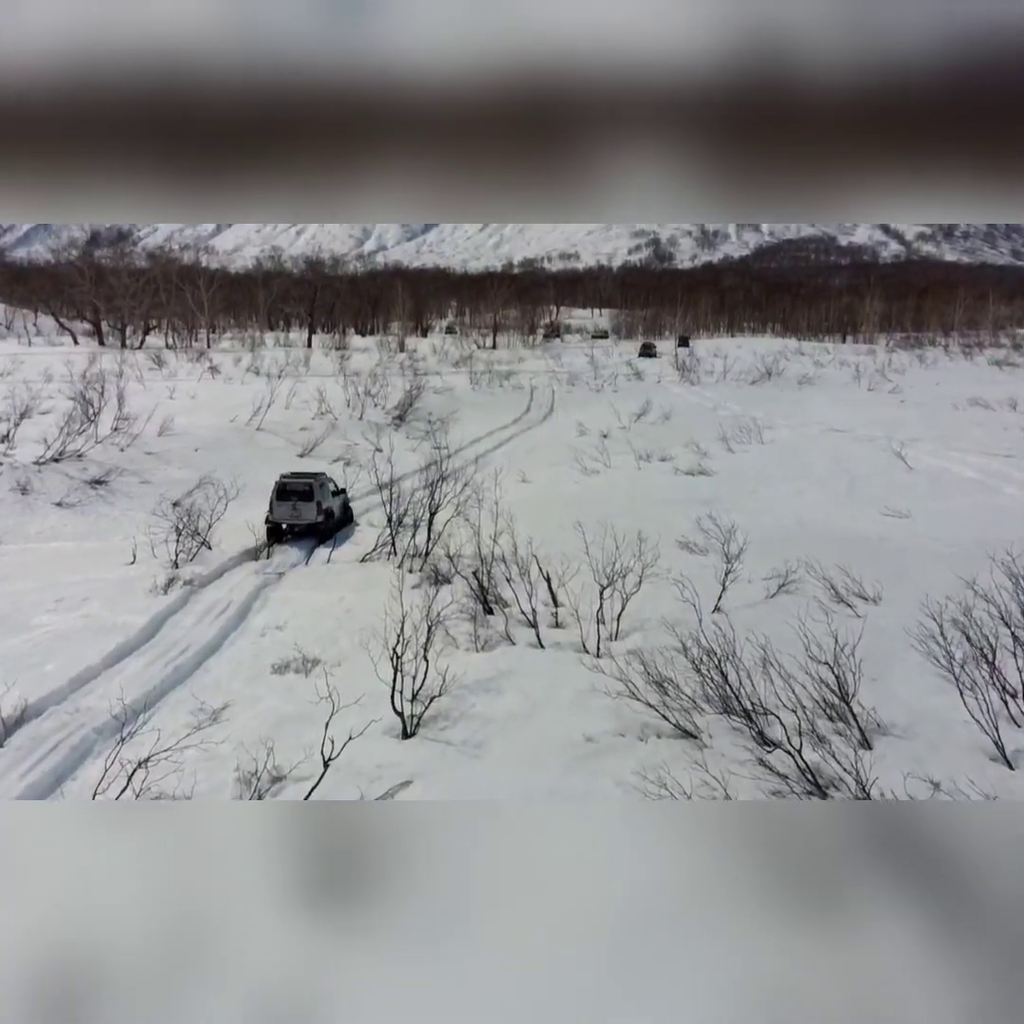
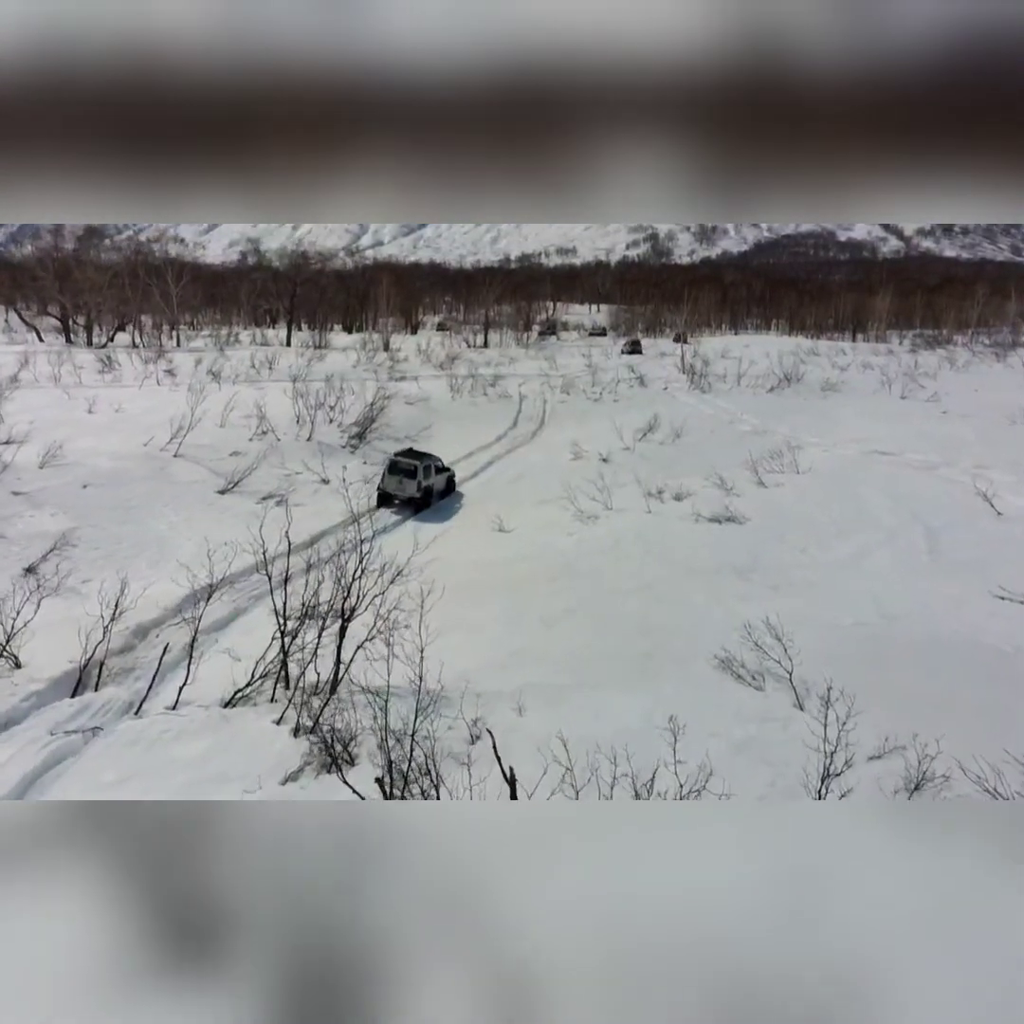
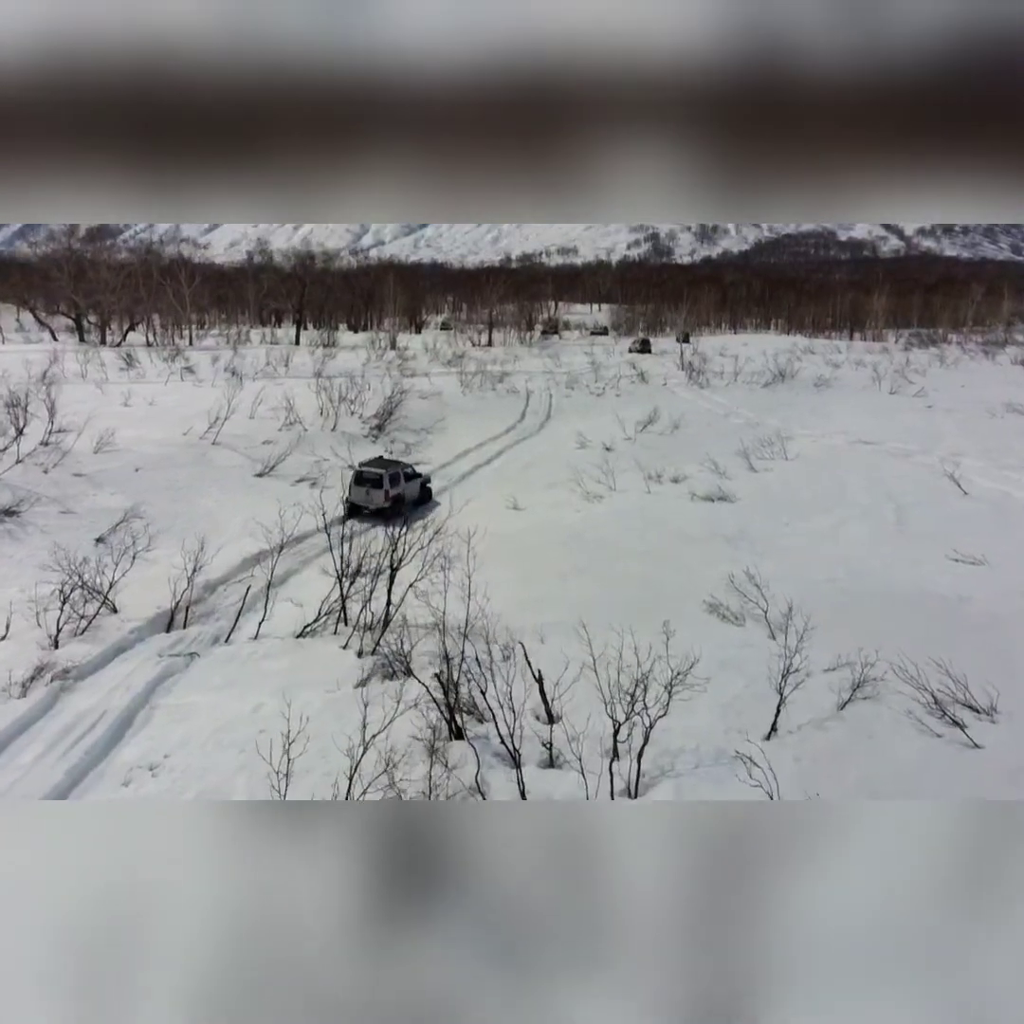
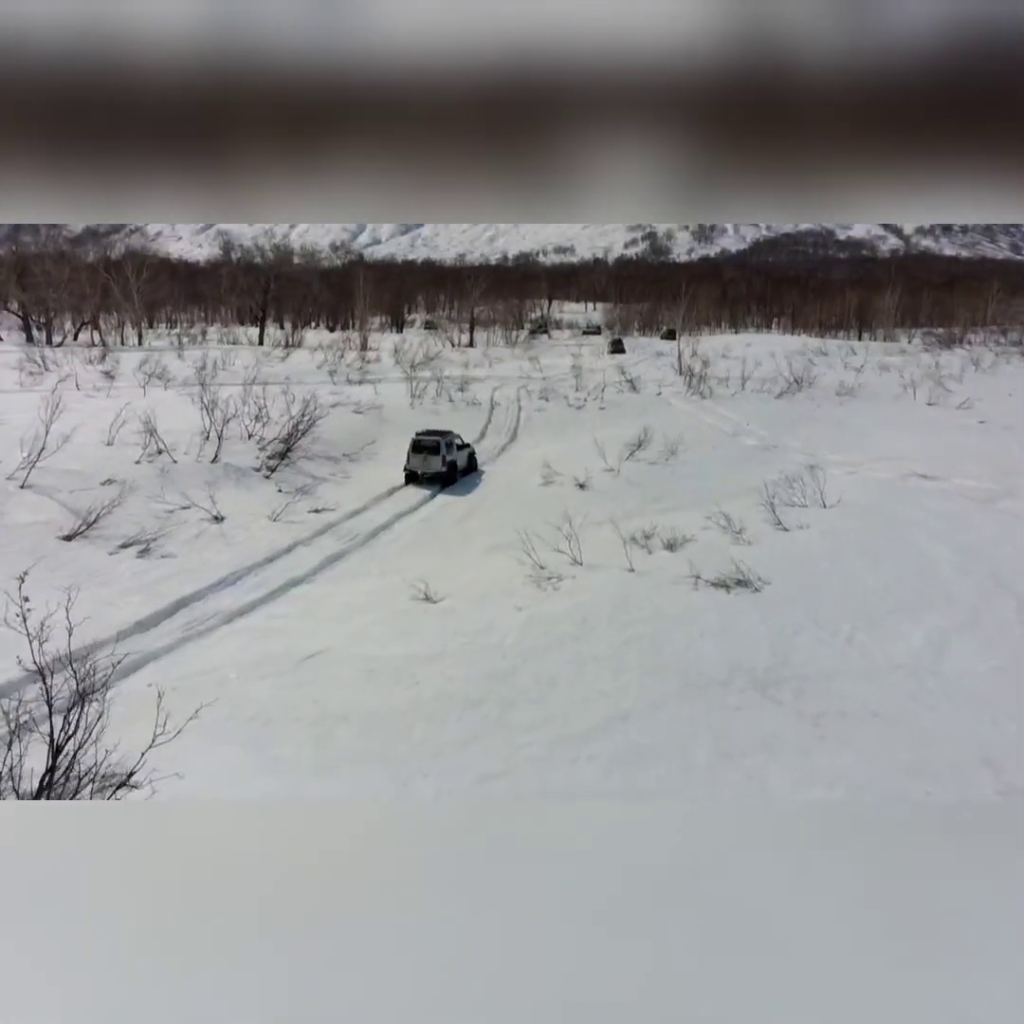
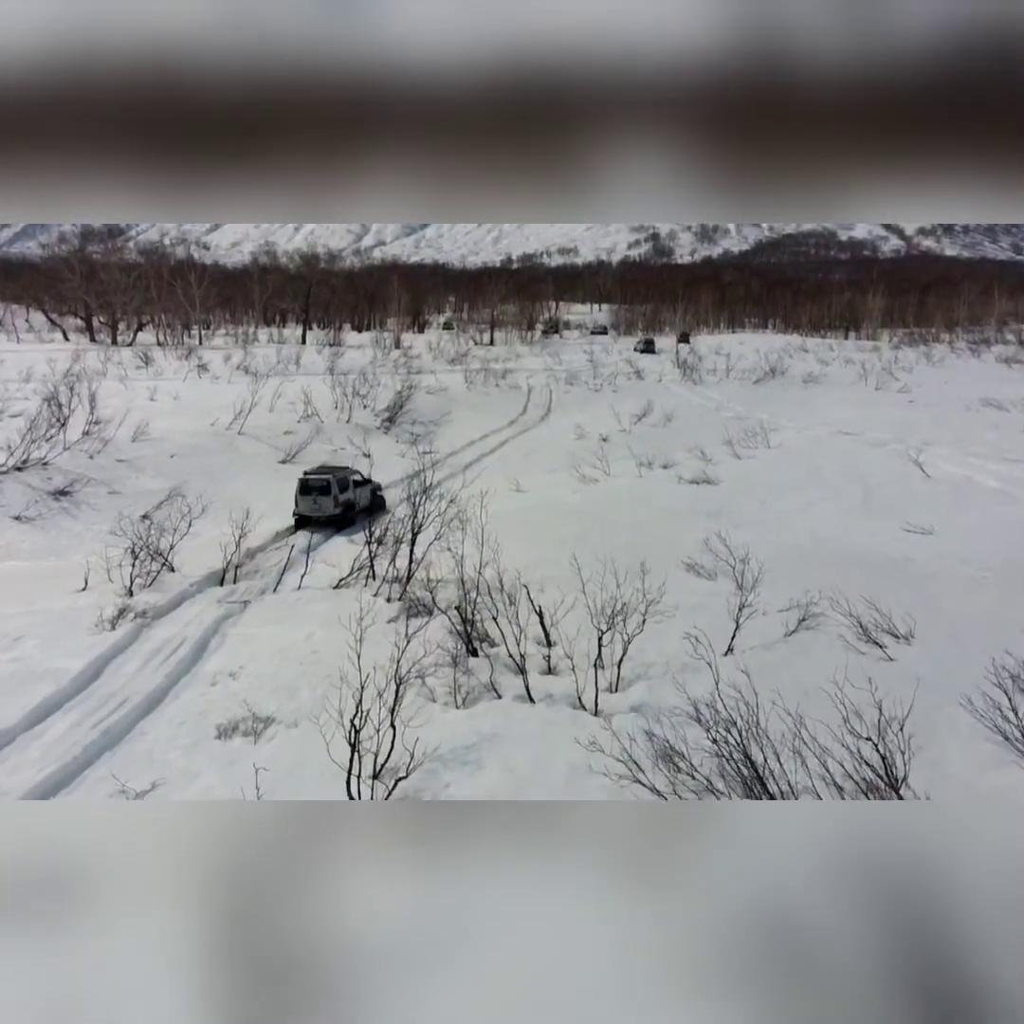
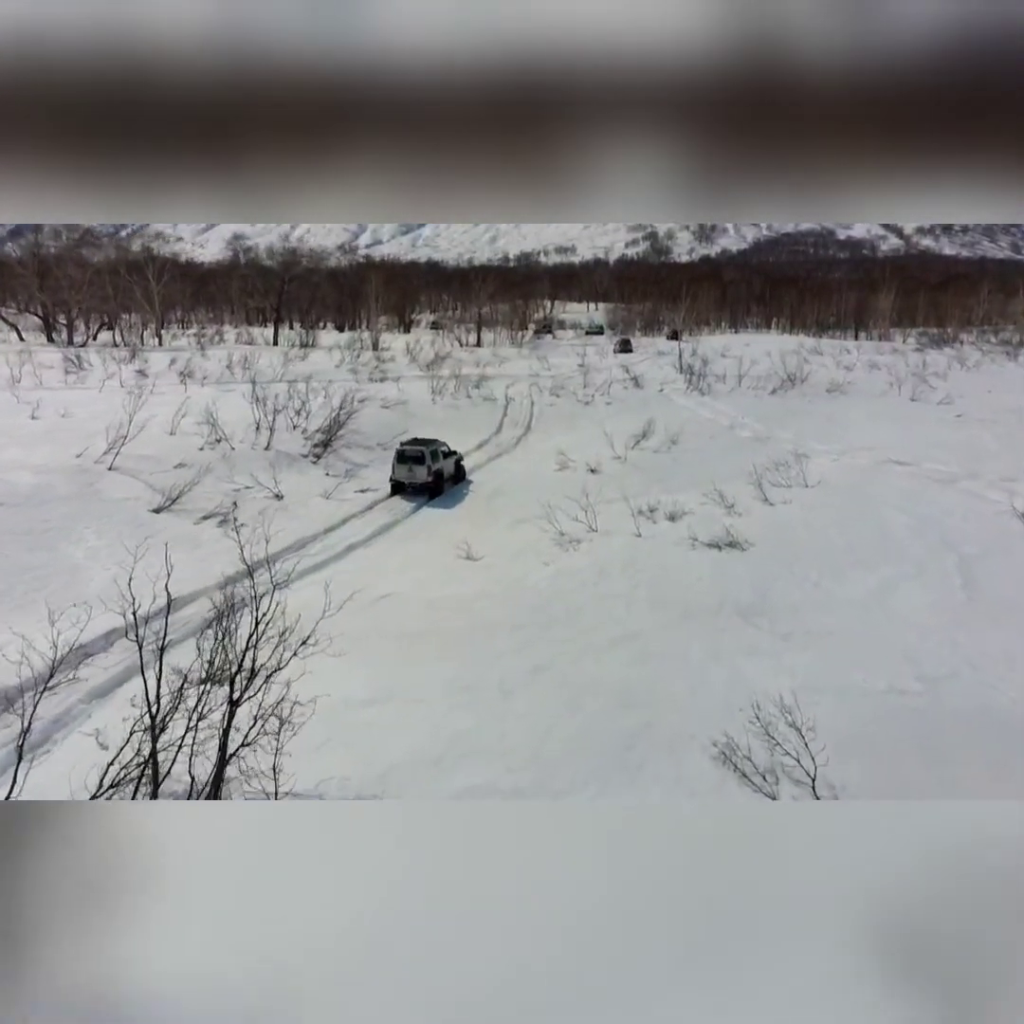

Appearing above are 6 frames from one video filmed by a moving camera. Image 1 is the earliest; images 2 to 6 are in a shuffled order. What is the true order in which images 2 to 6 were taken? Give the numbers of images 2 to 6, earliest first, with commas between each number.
5, 3, 2, 6, 4
